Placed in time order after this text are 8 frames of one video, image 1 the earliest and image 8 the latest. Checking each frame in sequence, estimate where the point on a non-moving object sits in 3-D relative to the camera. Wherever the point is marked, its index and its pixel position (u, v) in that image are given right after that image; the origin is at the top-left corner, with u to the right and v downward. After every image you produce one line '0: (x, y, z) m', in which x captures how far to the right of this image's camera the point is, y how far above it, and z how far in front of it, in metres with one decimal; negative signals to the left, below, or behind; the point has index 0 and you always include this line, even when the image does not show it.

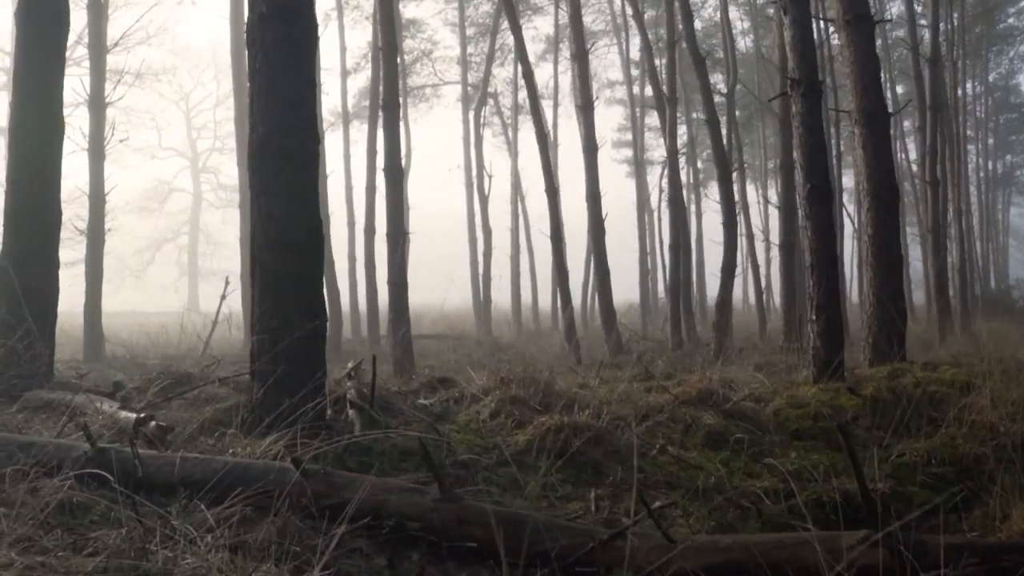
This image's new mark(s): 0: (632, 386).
0: (+1.1, -0.9, +7.7) m
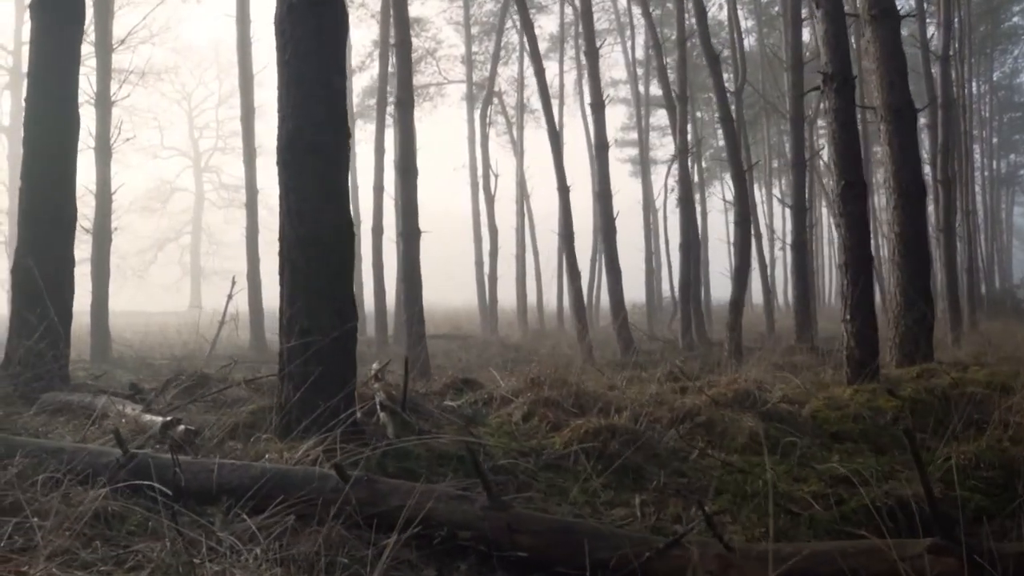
0: (+1.3, -0.9, +7.5) m
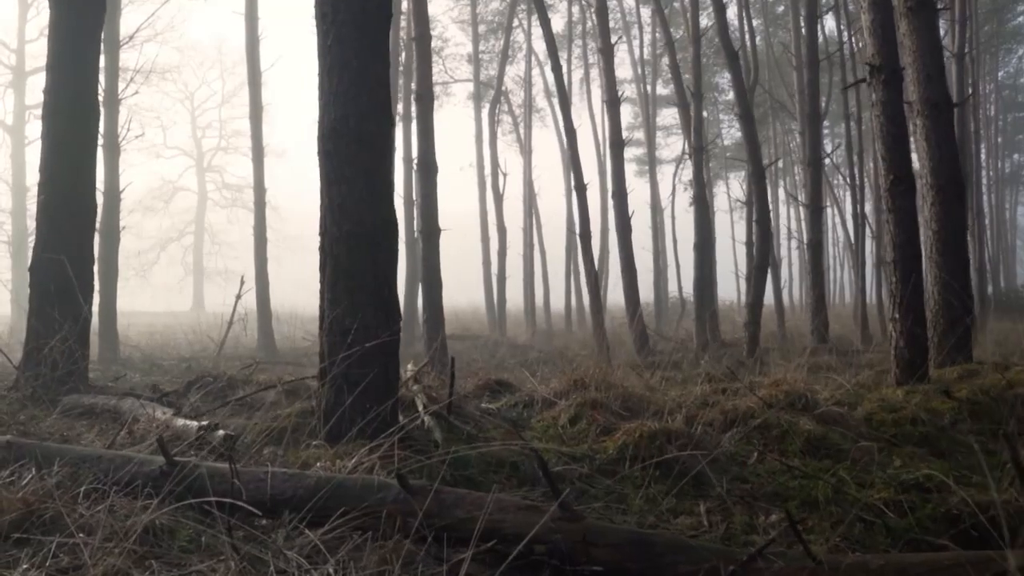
0: (+1.7, -0.9, +7.3) m
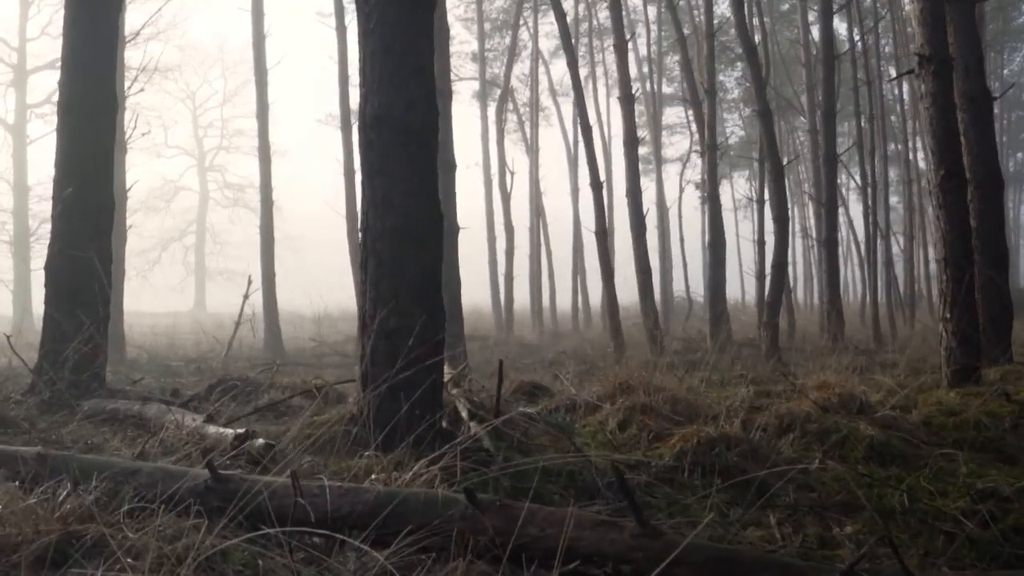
0: (+2.0, -0.8, +7.0) m
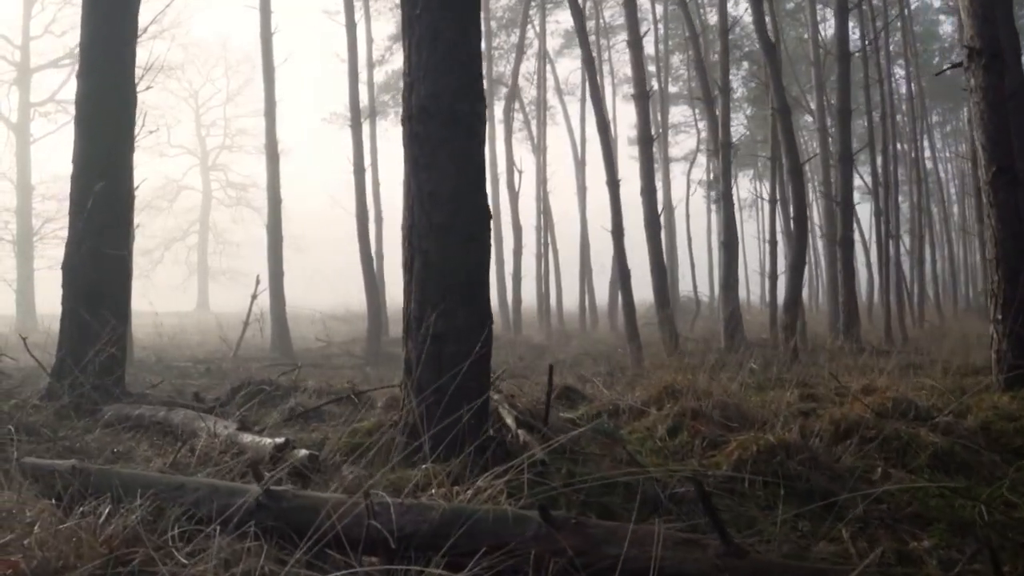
0: (+2.3, -0.9, +6.7) m
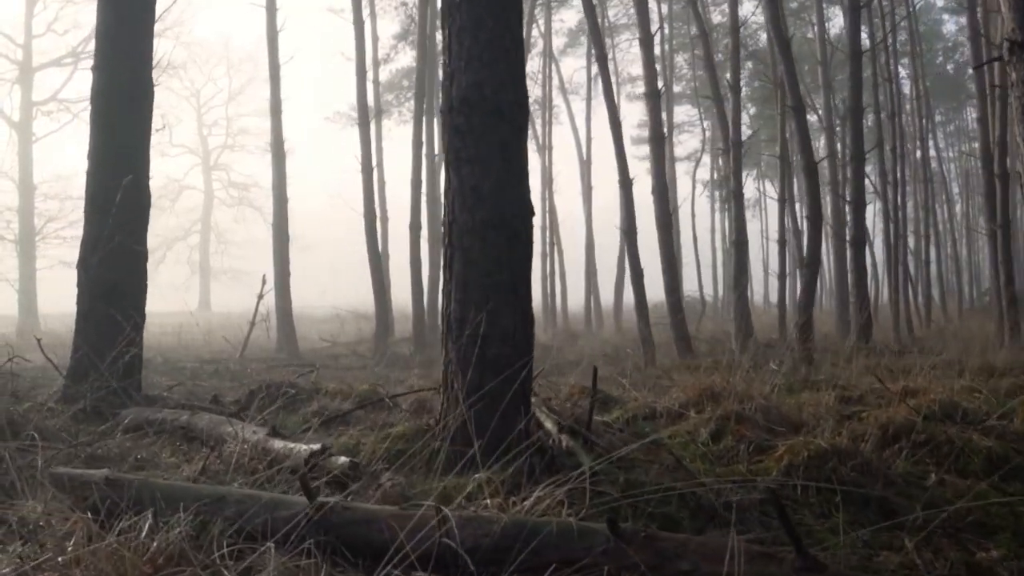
0: (+2.5, -0.8, +6.5) m
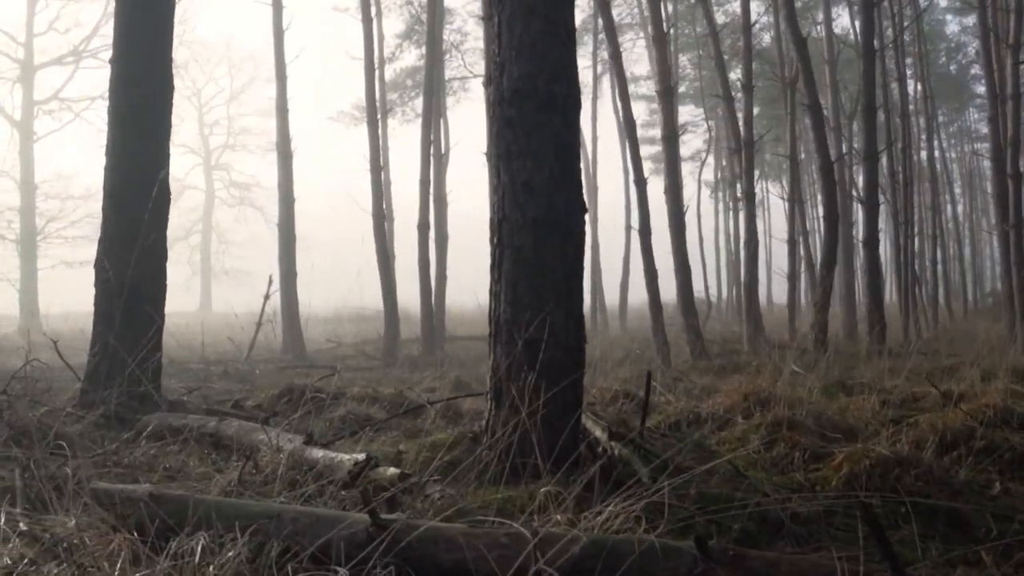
0: (+2.7, -0.9, +6.3) m
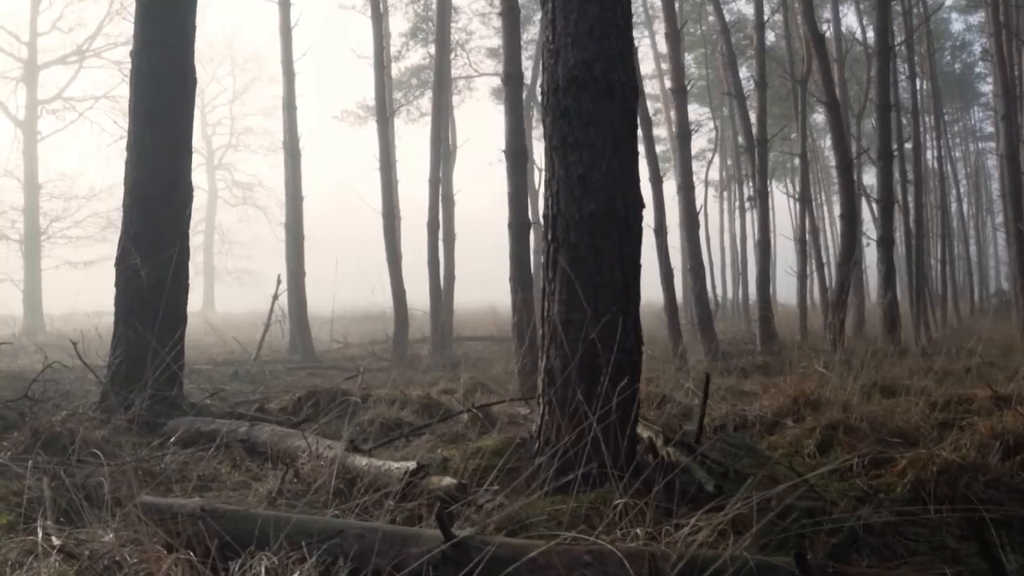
0: (+3.0, -0.8, +6.1) m
